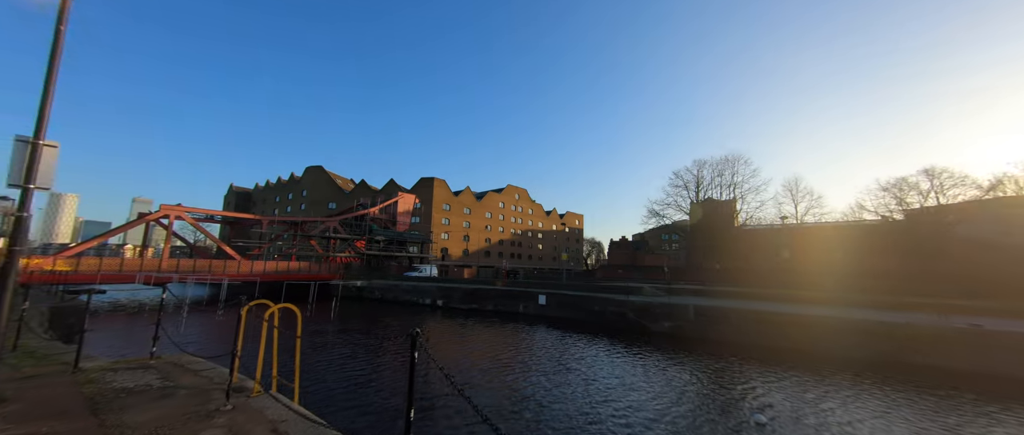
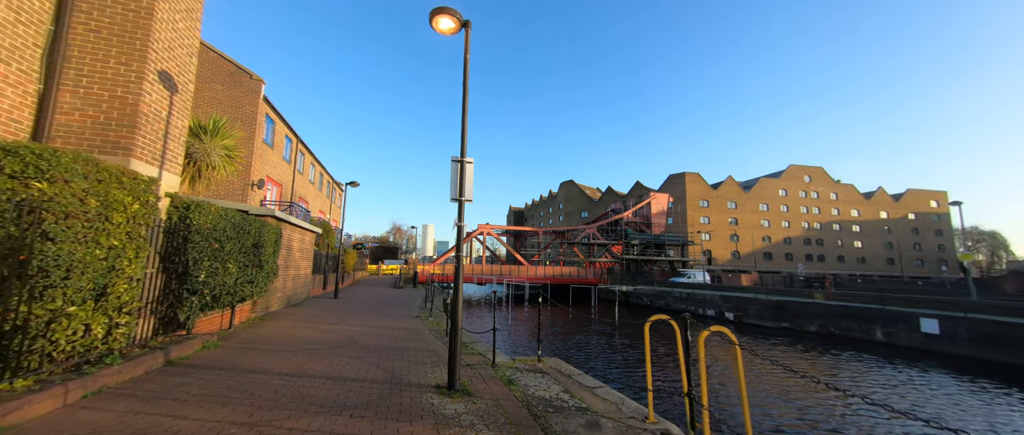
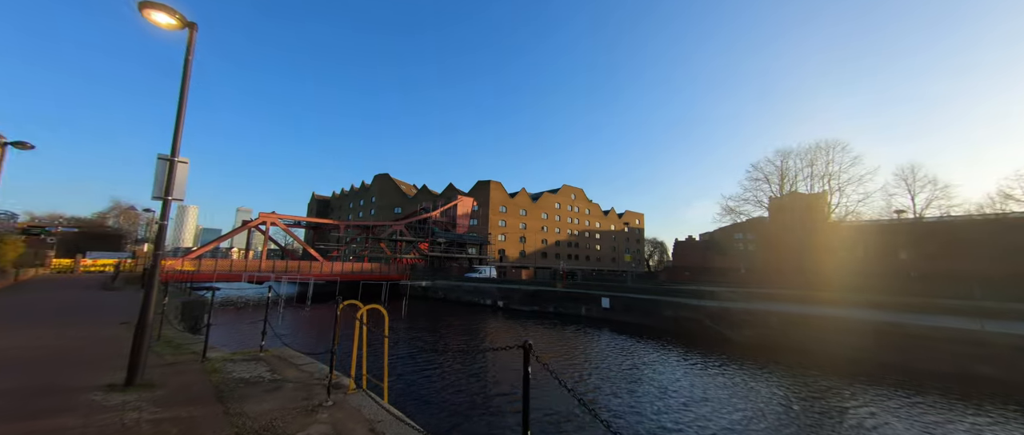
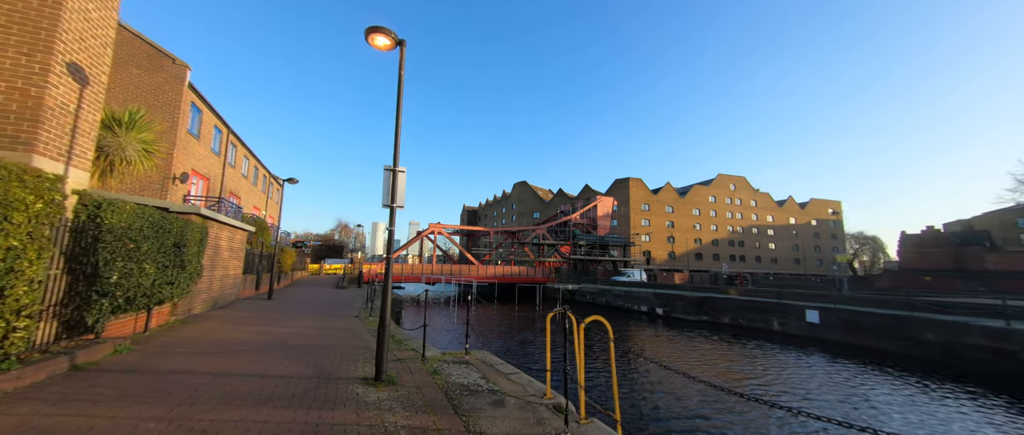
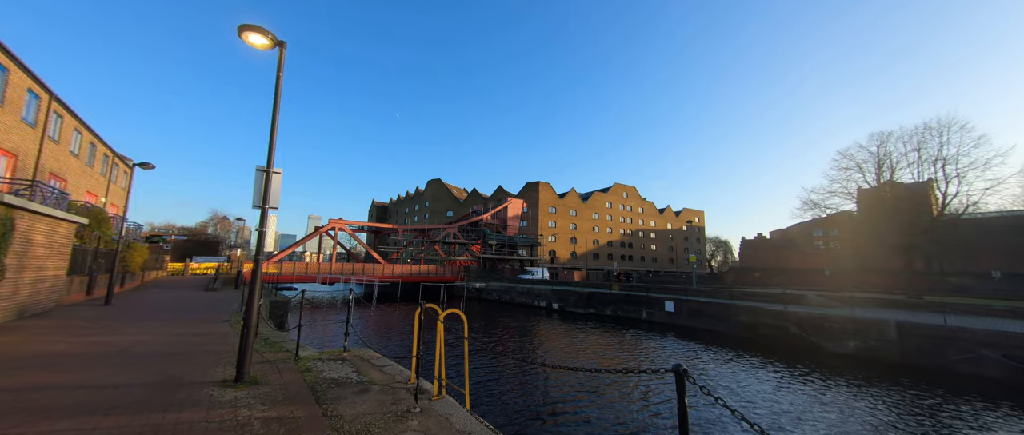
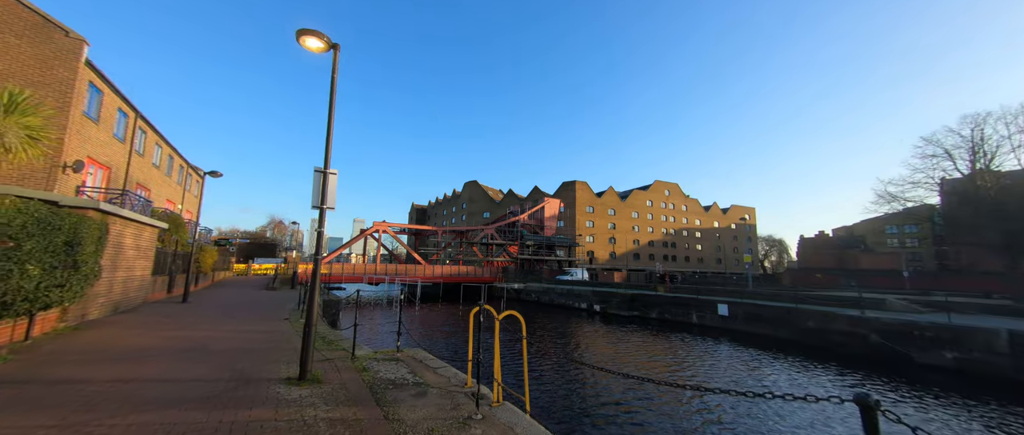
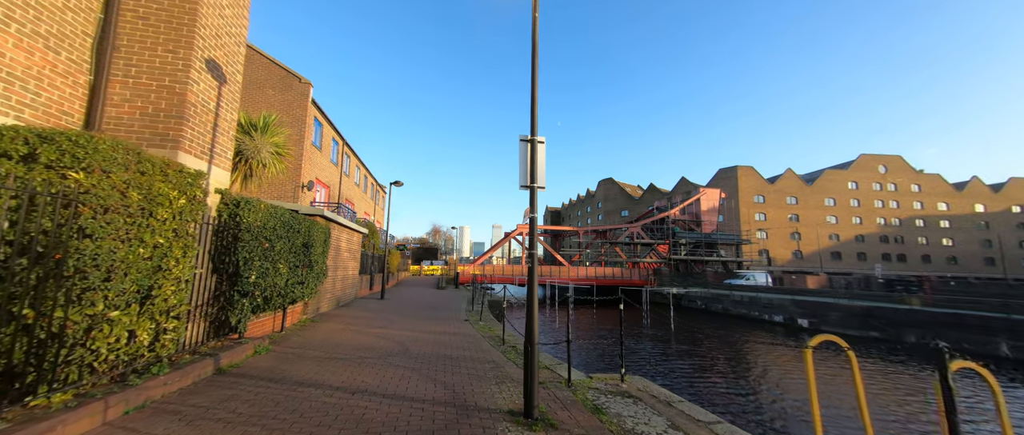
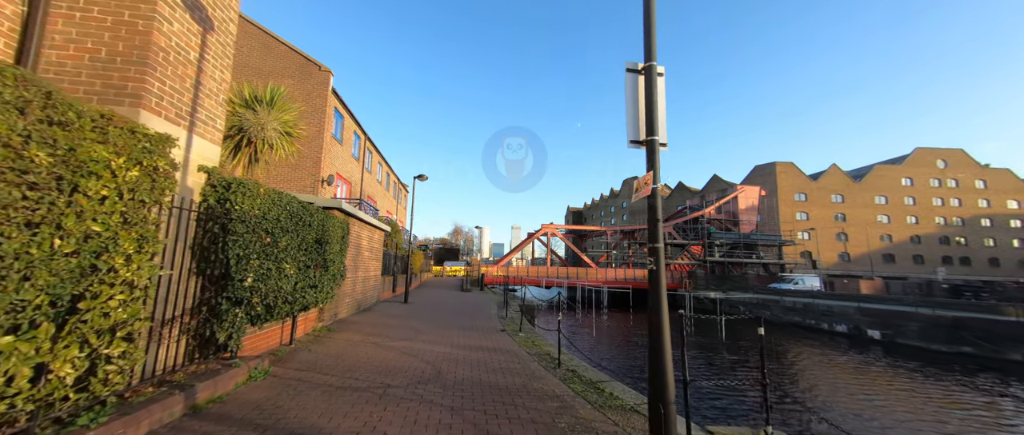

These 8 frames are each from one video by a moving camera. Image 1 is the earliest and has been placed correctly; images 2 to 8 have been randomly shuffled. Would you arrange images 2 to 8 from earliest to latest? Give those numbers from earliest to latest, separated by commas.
3, 5, 6, 4, 2, 7, 8
